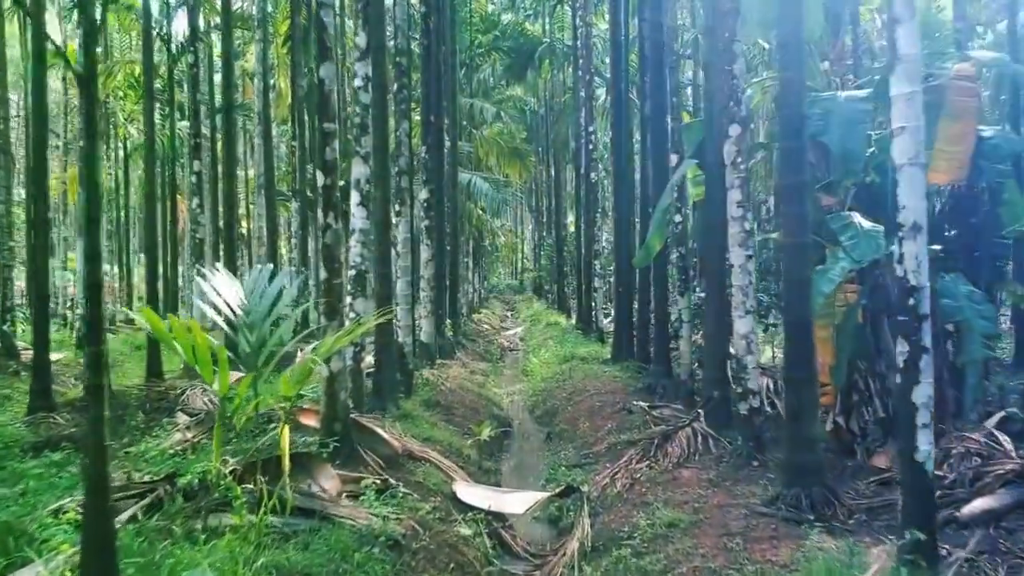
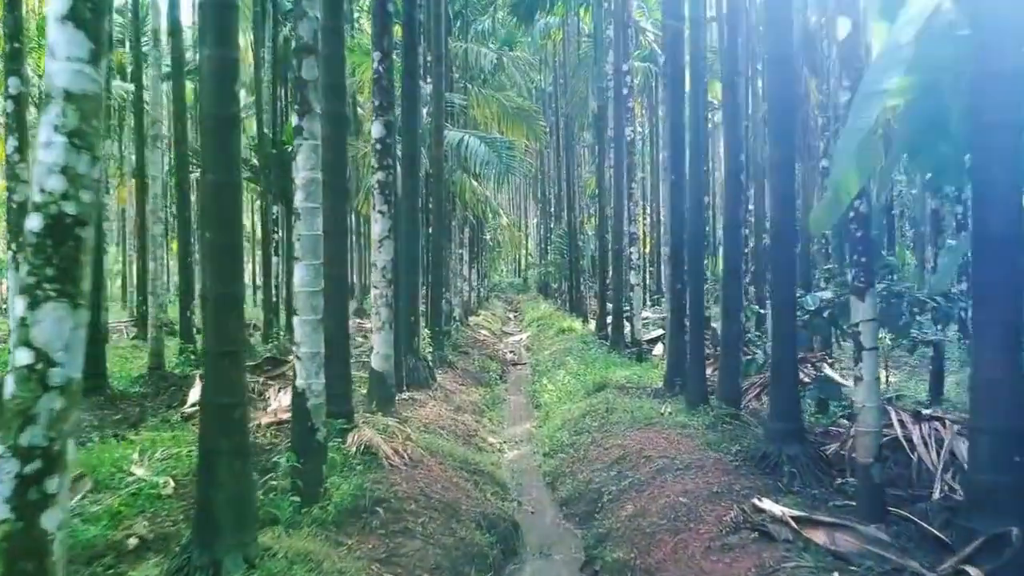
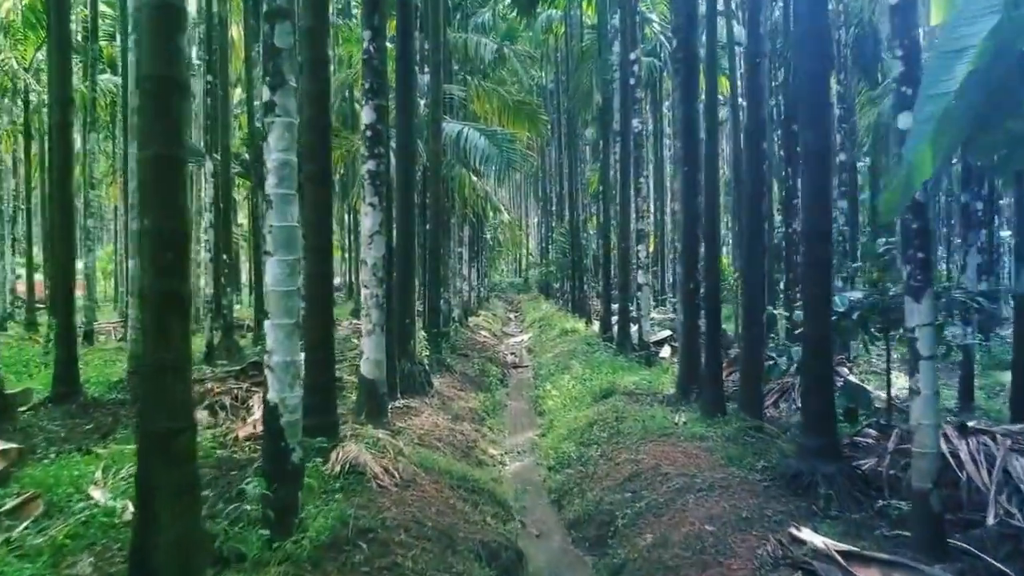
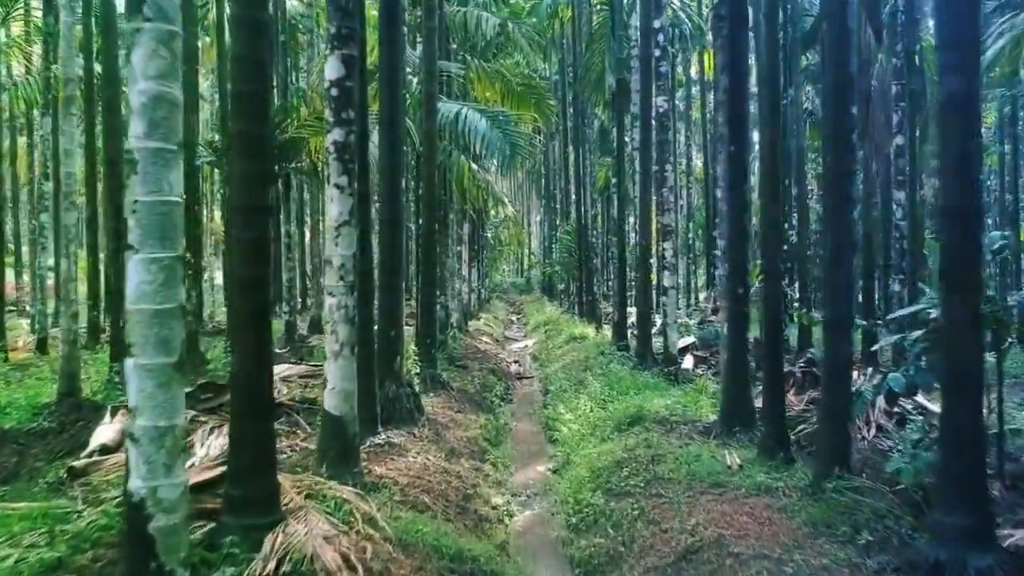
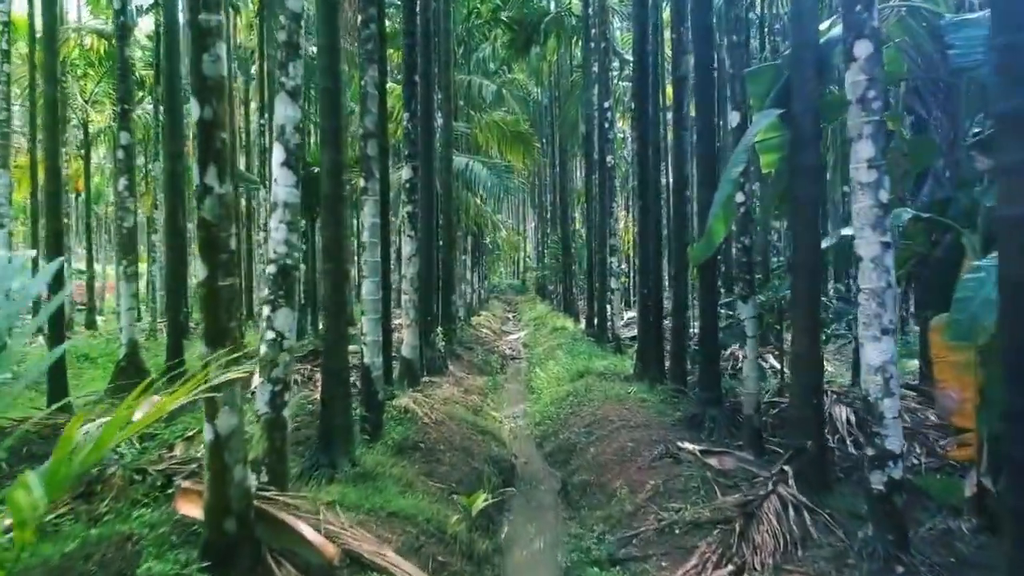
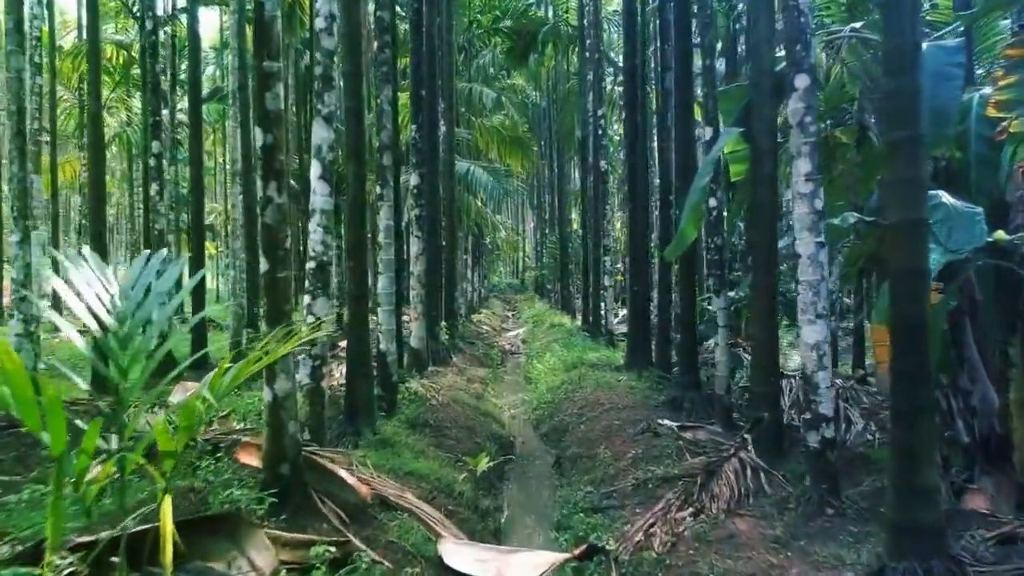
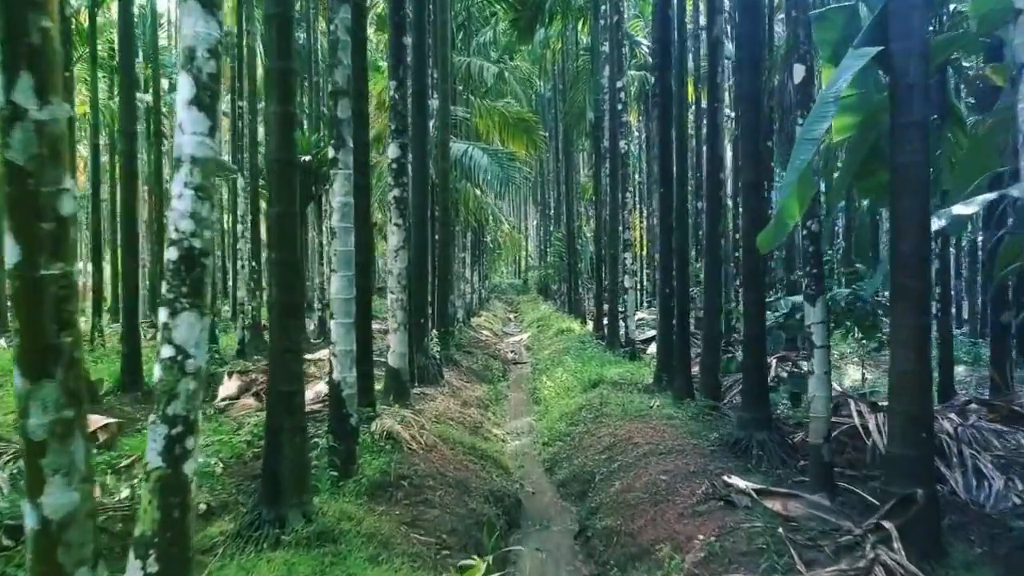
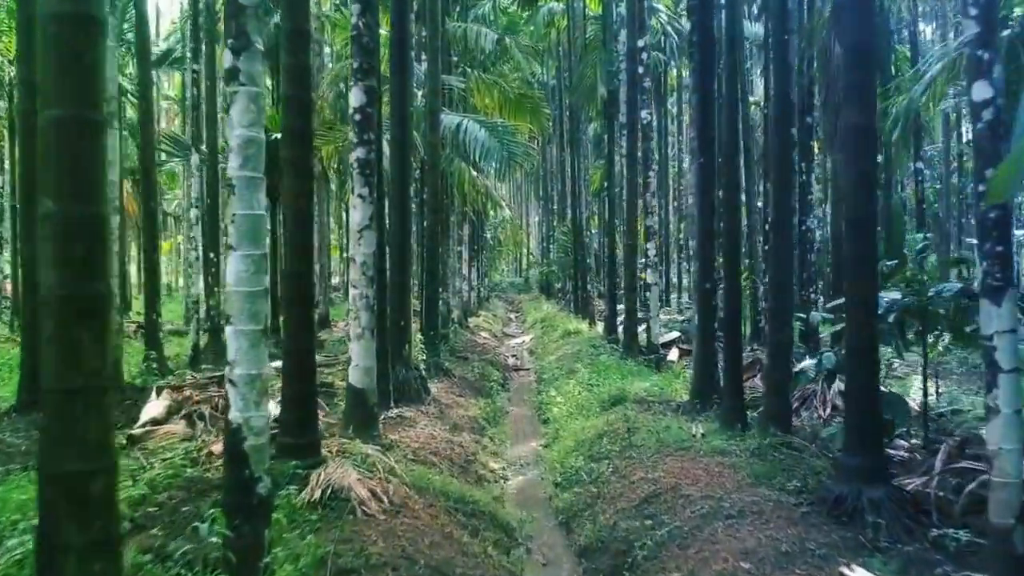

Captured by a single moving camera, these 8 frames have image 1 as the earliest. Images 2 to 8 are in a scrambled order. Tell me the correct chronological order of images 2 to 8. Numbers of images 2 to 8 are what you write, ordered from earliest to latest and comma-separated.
6, 5, 7, 2, 3, 8, 4
